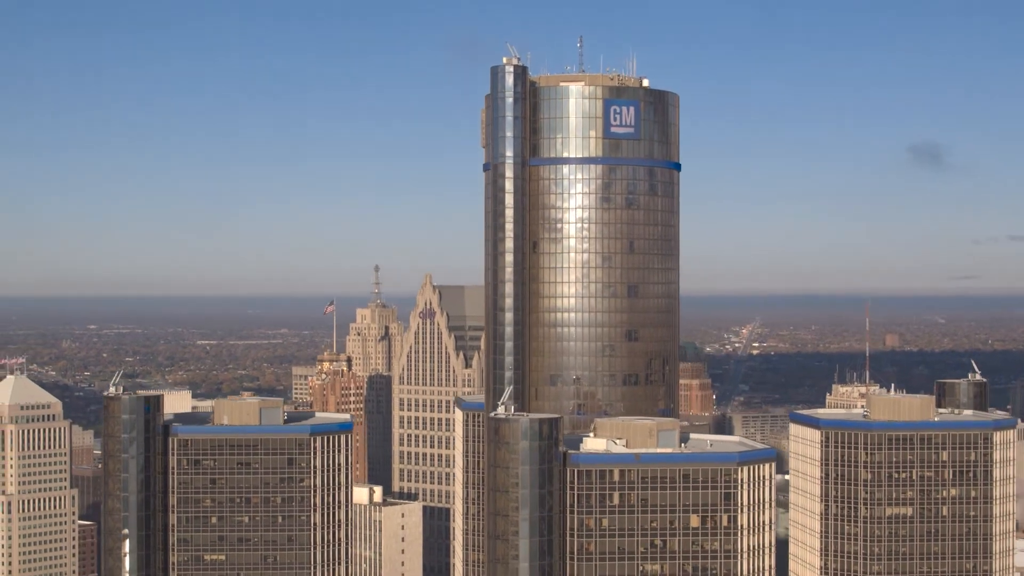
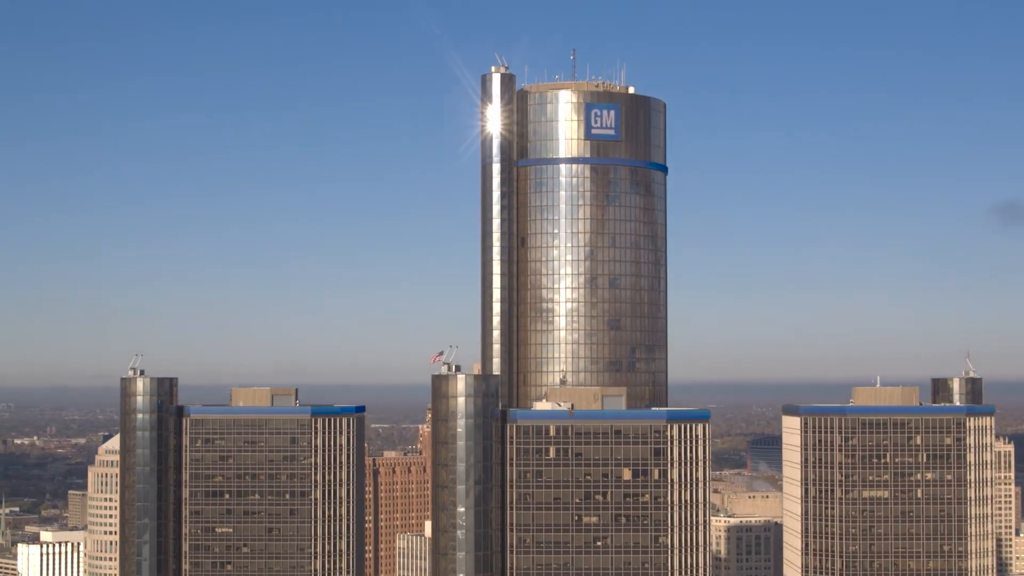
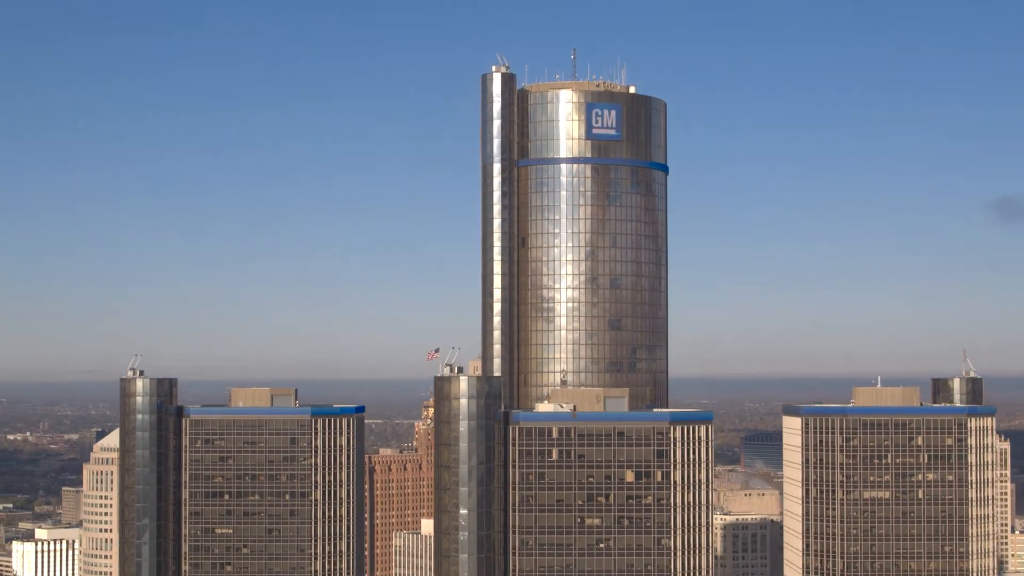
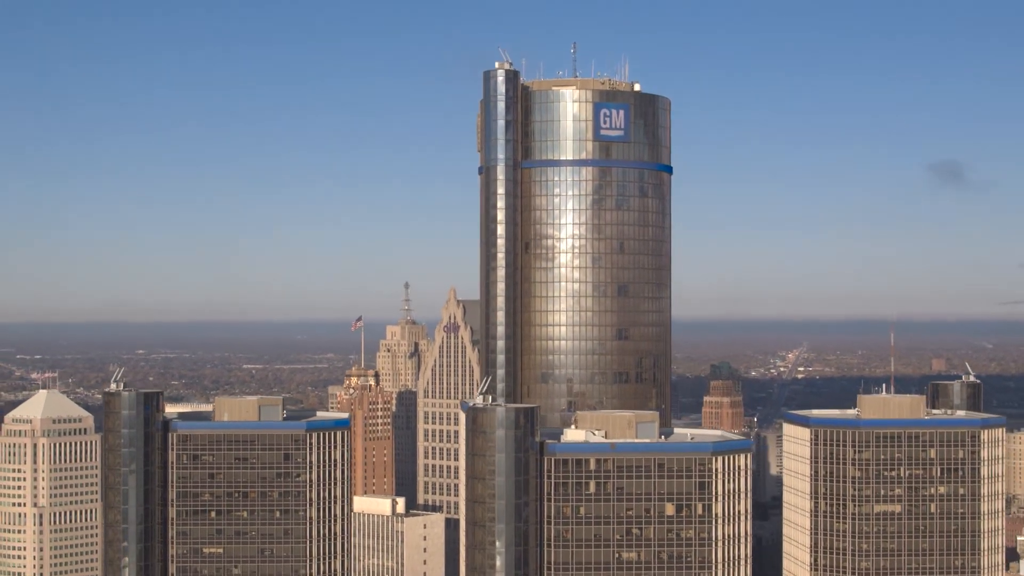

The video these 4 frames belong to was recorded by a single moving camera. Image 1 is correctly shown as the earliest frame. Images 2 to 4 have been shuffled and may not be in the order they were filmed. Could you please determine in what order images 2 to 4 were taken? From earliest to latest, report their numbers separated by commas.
4, 3, 2
